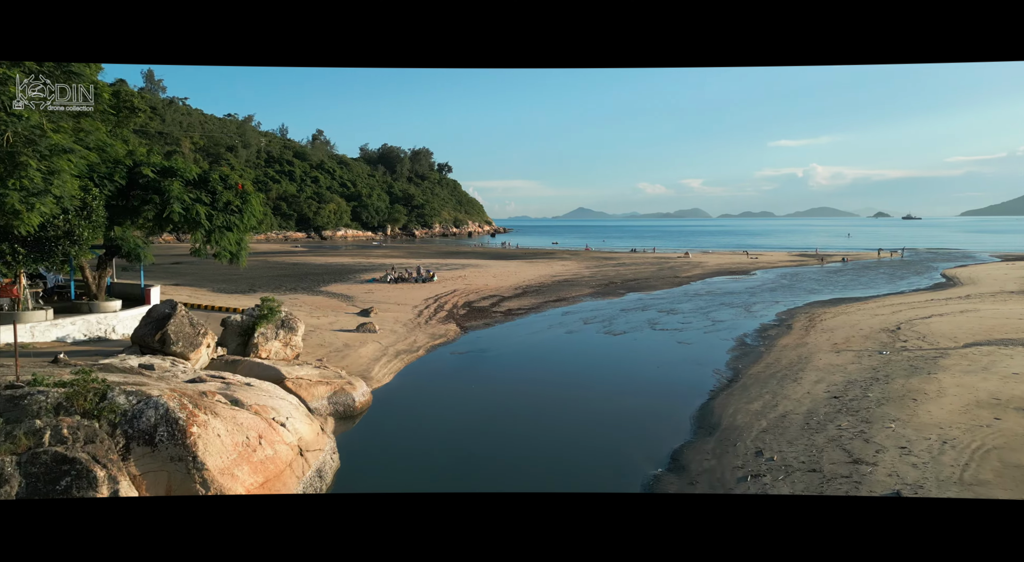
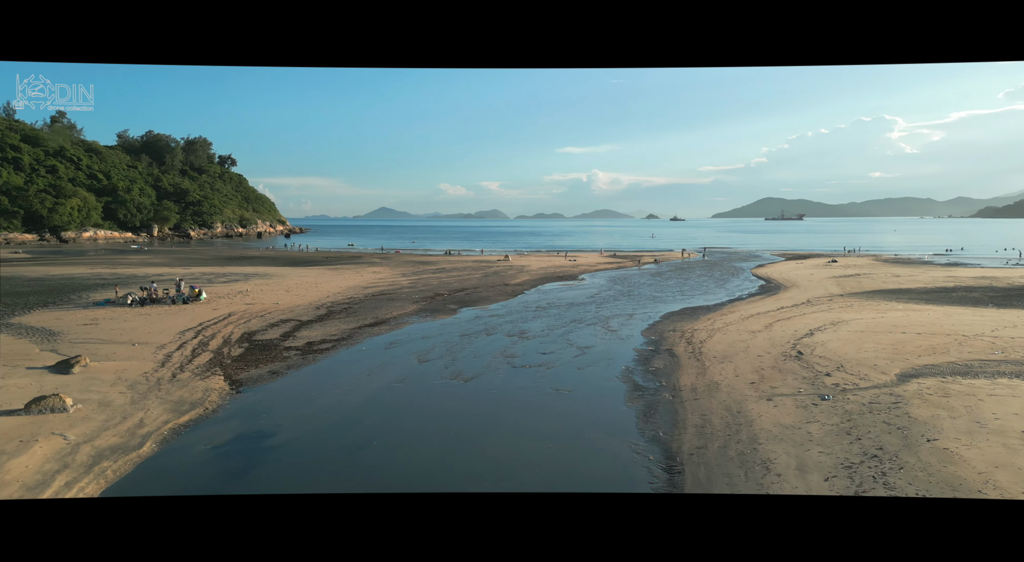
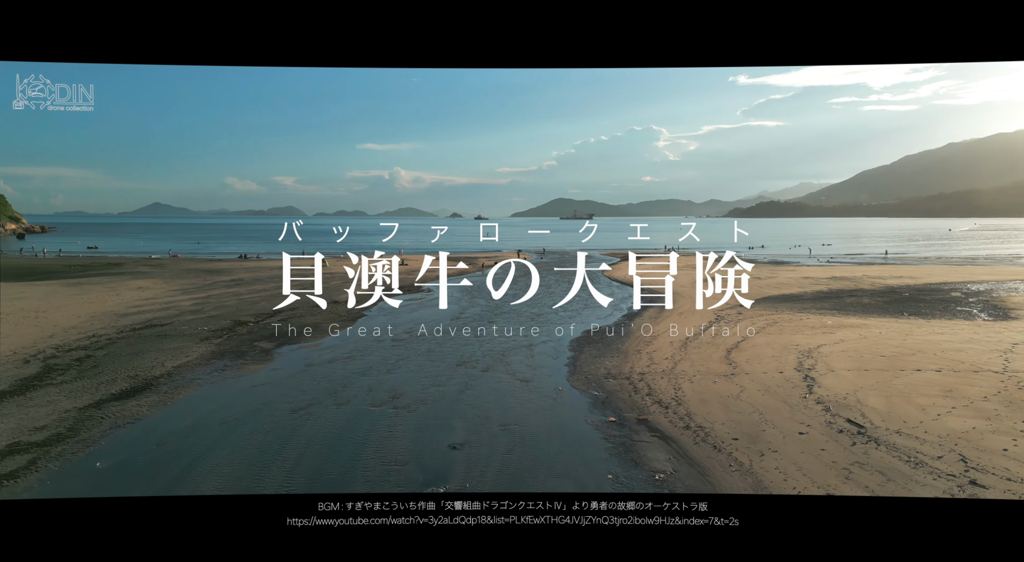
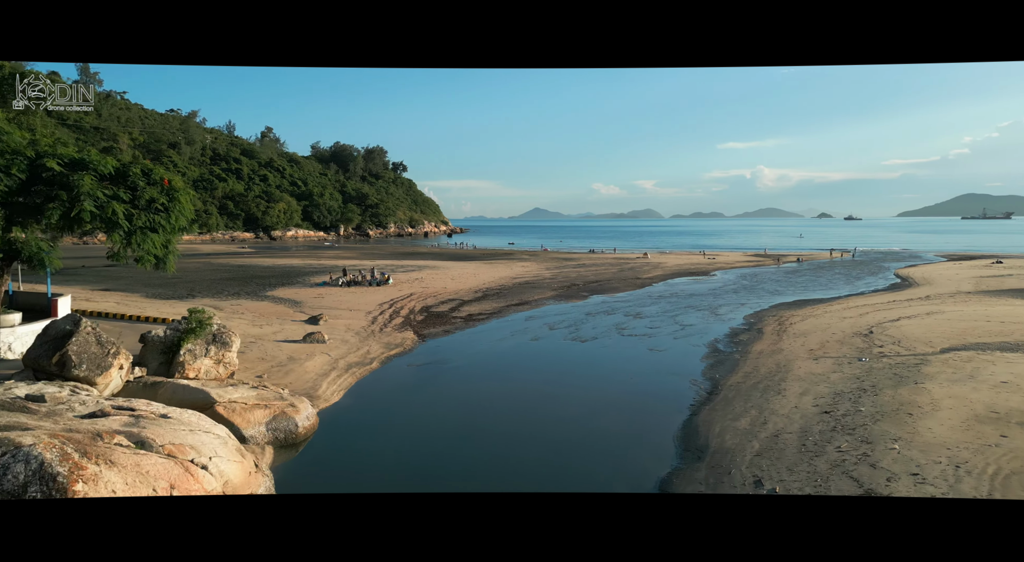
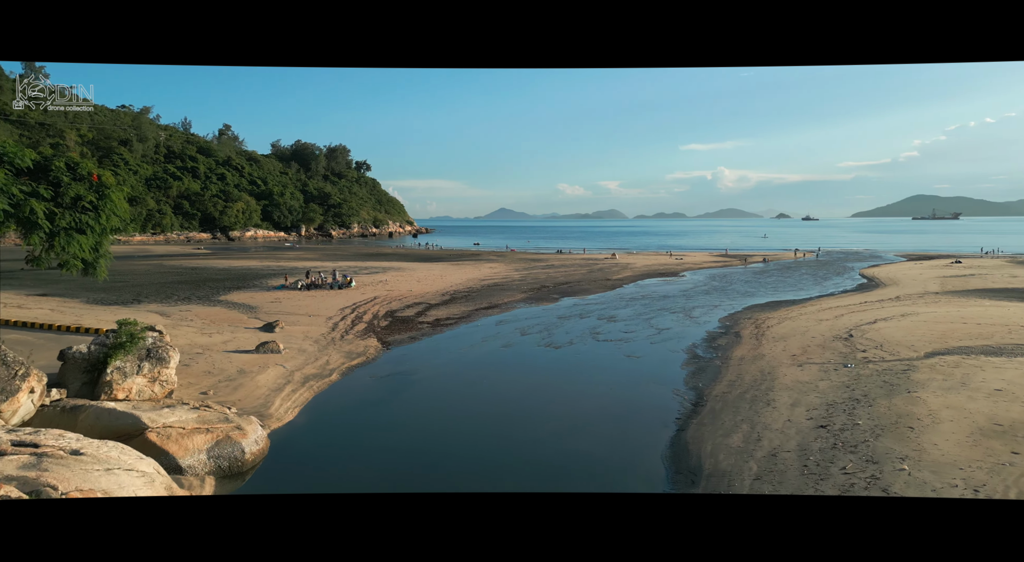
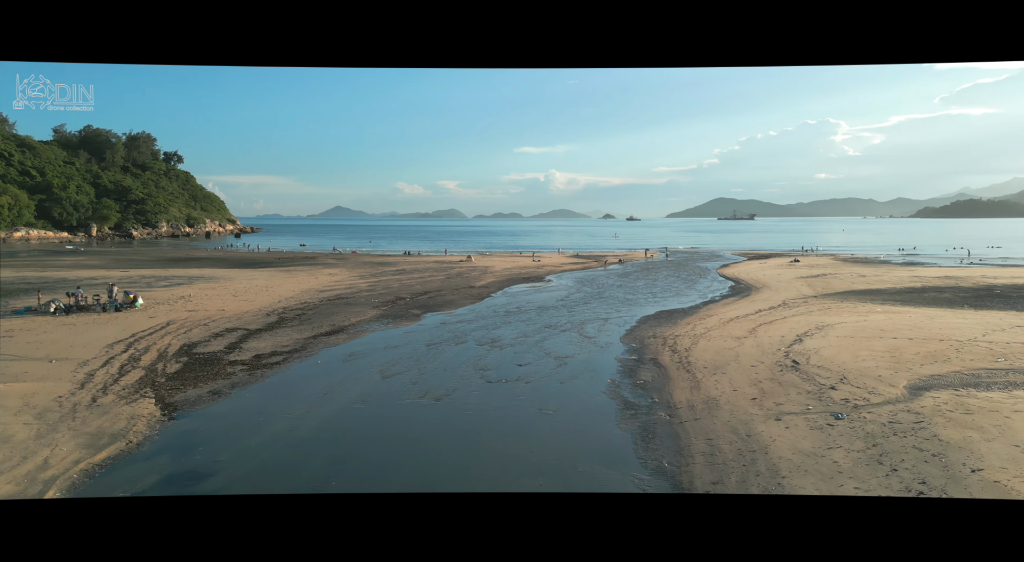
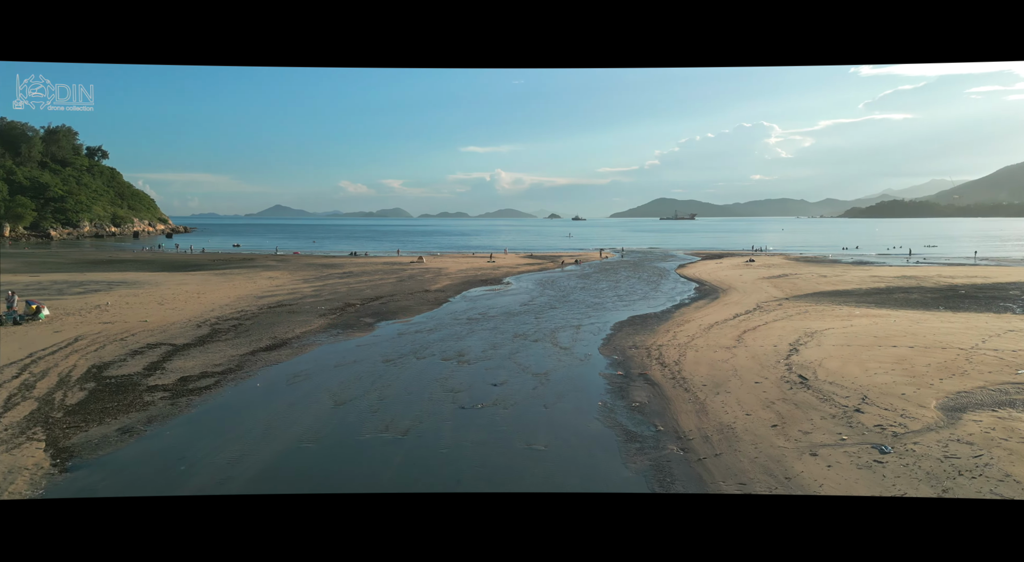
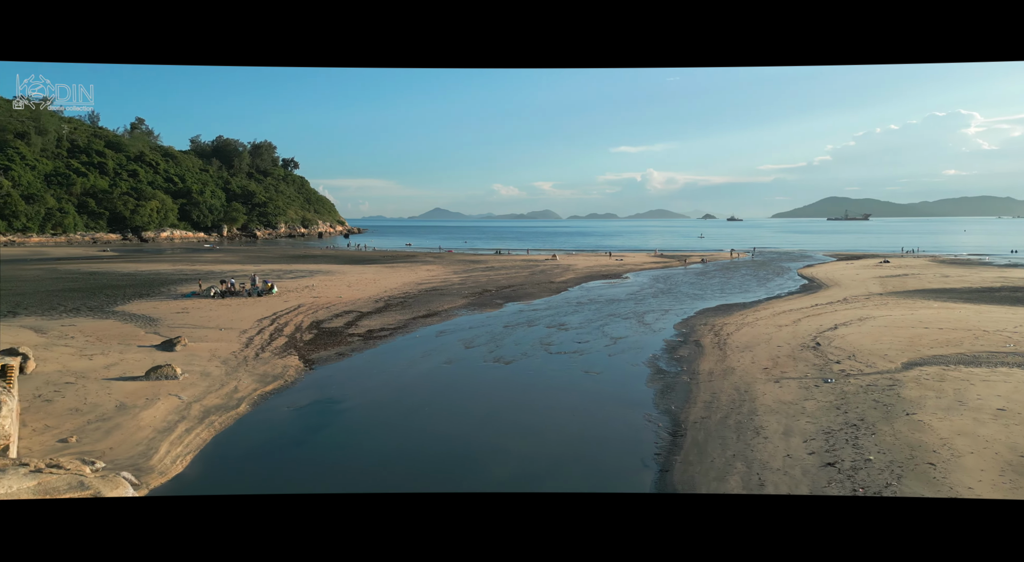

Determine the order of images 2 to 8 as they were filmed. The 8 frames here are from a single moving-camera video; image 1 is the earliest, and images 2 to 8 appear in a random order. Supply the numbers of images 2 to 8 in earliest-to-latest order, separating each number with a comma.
4, 5, 8, 2, 6, 7, 3
